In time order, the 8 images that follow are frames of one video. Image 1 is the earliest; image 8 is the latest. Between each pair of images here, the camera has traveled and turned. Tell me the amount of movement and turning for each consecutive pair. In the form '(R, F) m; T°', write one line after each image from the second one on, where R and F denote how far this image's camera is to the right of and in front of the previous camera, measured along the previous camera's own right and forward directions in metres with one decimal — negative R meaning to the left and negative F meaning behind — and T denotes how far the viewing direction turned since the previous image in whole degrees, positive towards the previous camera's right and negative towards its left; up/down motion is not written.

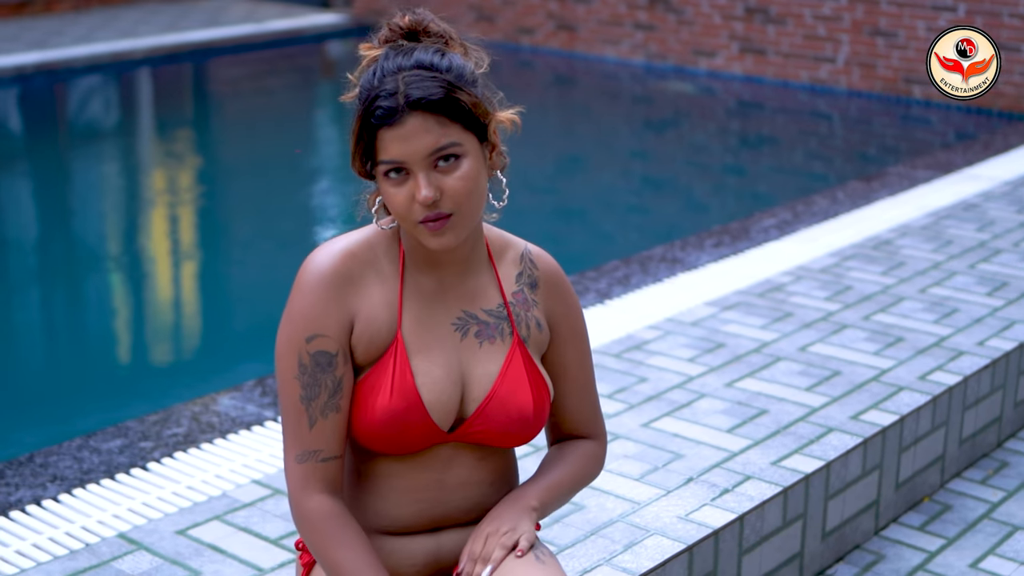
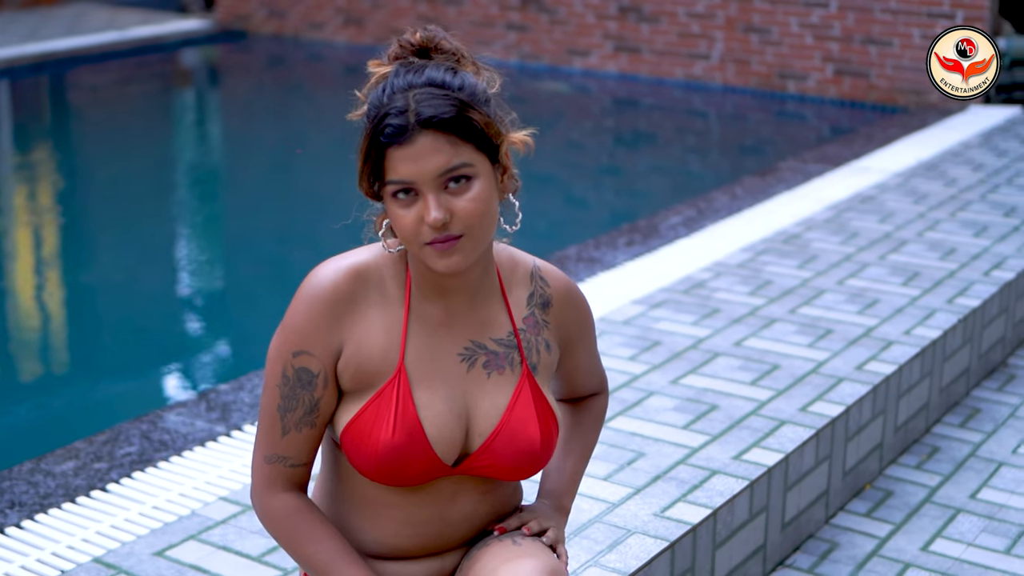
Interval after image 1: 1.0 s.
(-0.2, 0.0) m; +5°
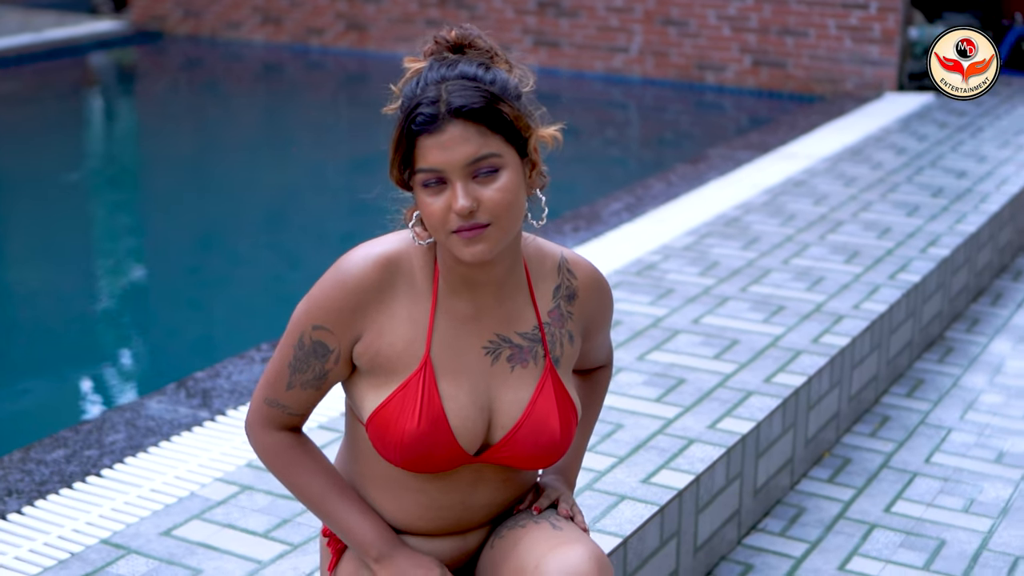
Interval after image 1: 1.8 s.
(-0.2, -0.1) m; +4°
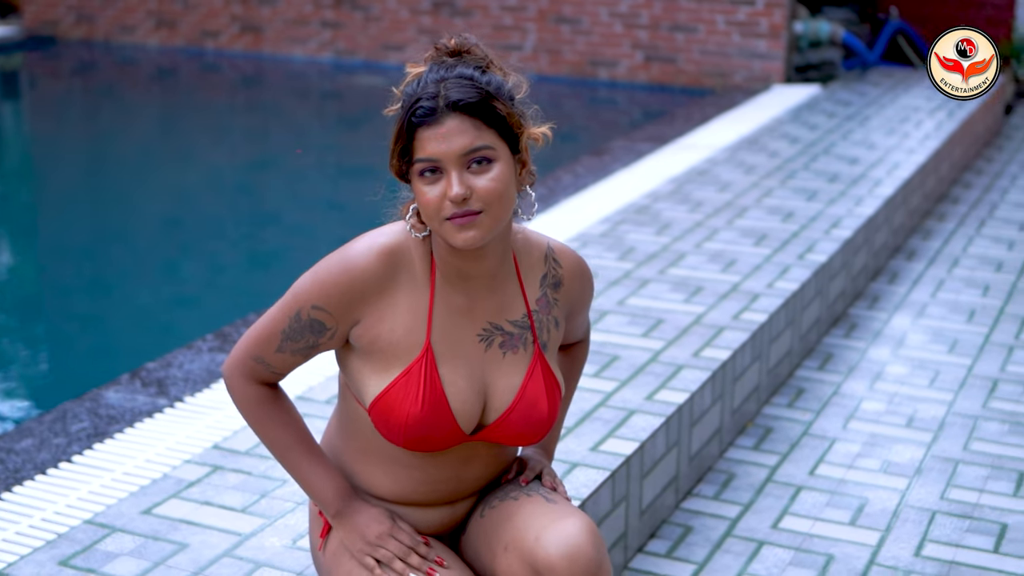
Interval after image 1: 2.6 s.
(-0.1, -0.2) m; +4°
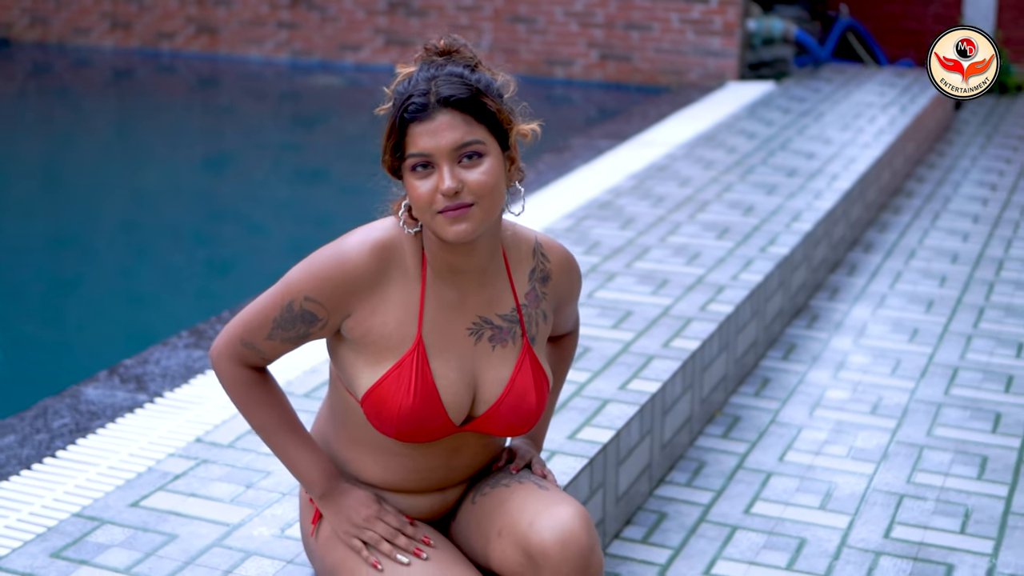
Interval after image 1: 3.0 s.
(+0.4, 0.0) m; -7°
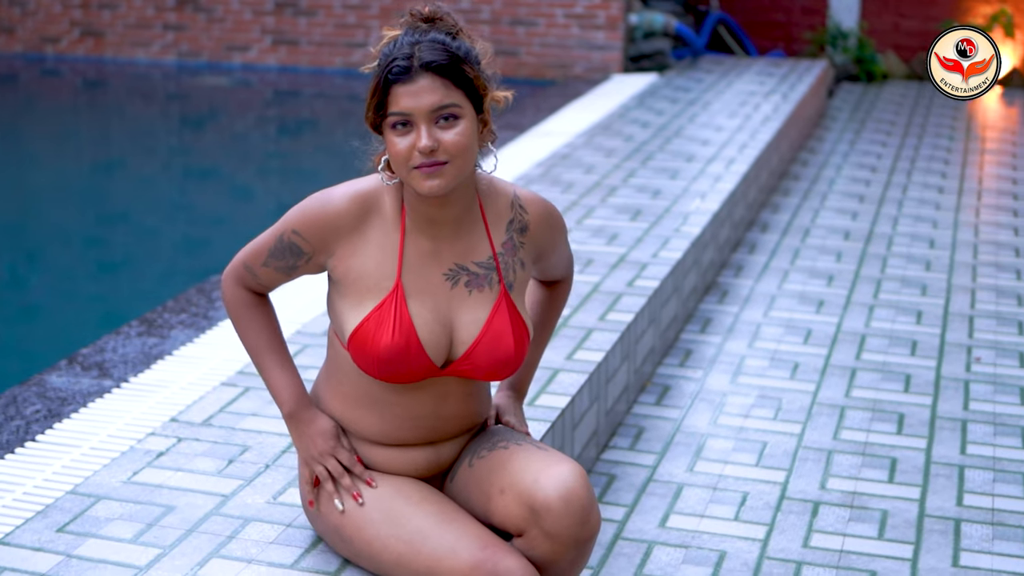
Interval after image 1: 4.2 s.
(-0.2, -0.2) m; +5°
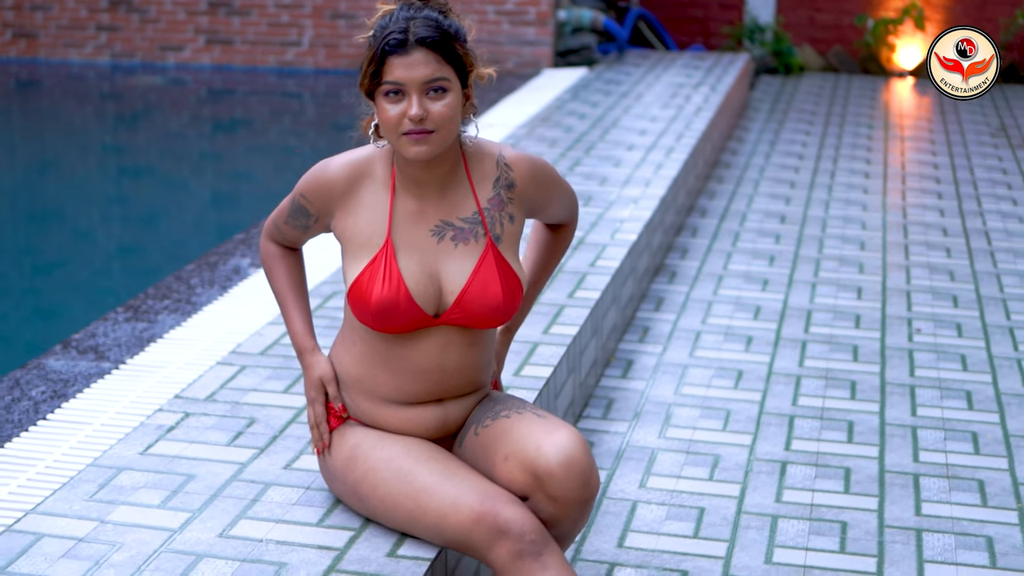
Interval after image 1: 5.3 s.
(-0.2, -0.2) m; +3°
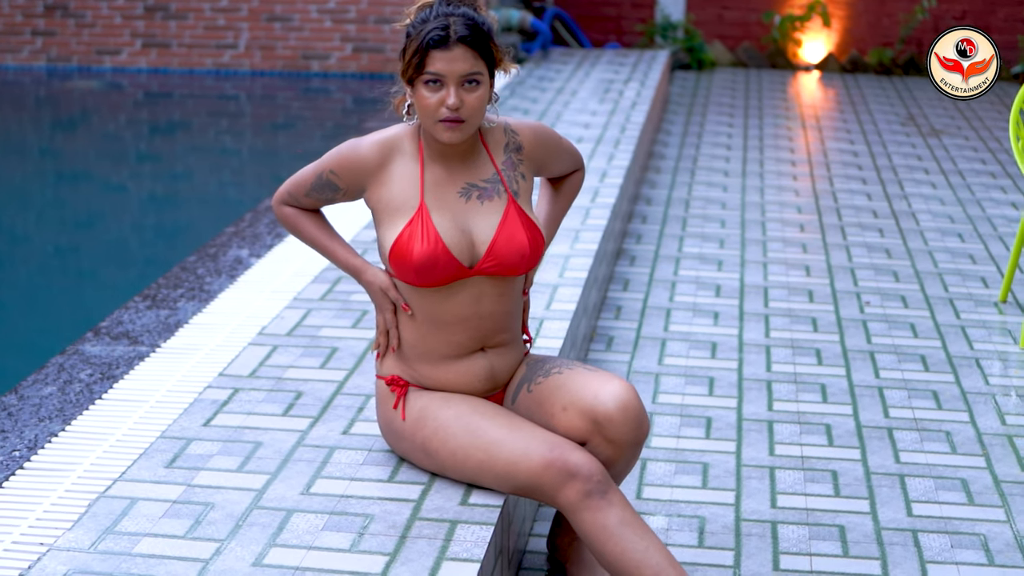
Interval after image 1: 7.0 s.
(-0.3, -0.3) m; +4°
